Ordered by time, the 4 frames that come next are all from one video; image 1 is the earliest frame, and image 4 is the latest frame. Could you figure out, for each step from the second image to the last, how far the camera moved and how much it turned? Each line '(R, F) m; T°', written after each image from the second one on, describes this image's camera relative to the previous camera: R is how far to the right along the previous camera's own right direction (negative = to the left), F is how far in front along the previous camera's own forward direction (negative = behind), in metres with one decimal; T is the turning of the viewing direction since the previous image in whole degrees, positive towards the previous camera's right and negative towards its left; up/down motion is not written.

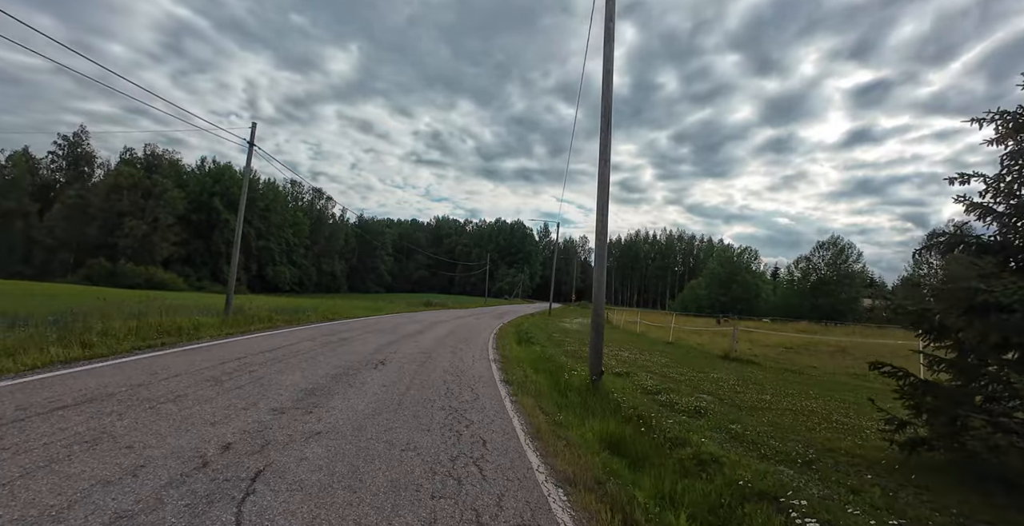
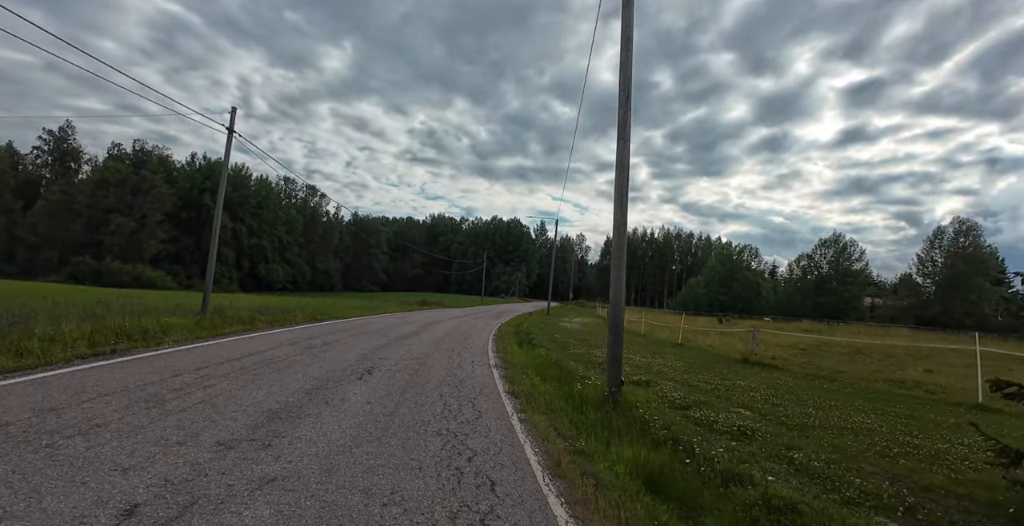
(-0.2, +1.3) m; +1°
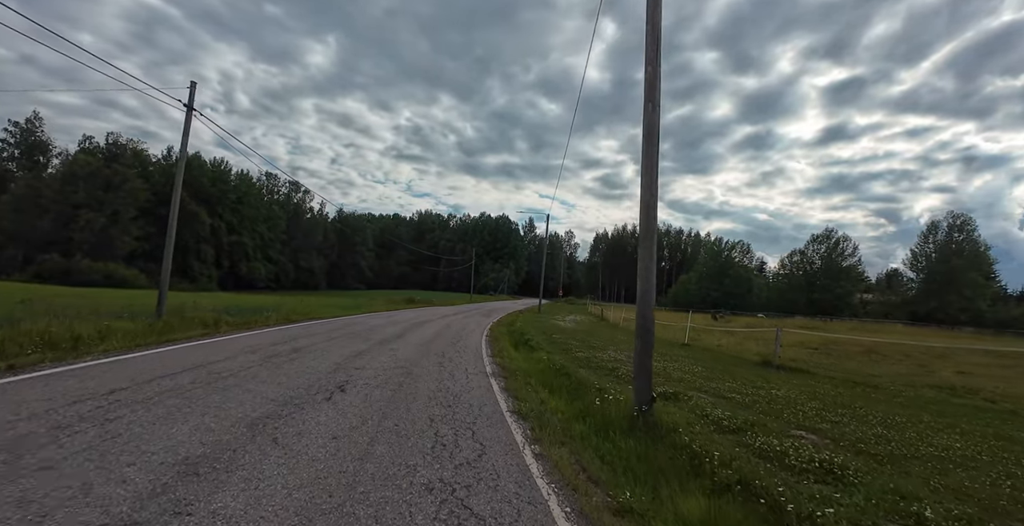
(-0.3, +1.7) m; +2°
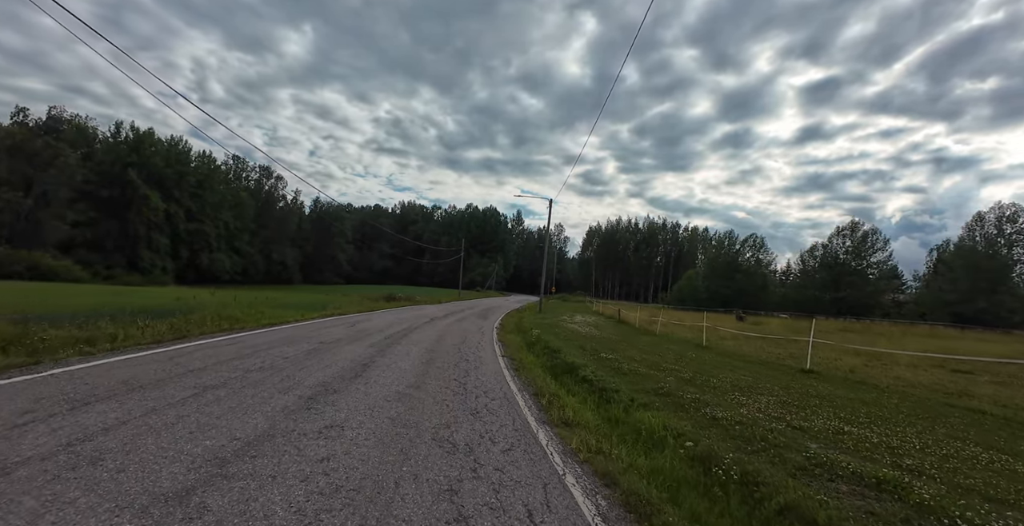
(-1.5, +7.2) m; +2°
